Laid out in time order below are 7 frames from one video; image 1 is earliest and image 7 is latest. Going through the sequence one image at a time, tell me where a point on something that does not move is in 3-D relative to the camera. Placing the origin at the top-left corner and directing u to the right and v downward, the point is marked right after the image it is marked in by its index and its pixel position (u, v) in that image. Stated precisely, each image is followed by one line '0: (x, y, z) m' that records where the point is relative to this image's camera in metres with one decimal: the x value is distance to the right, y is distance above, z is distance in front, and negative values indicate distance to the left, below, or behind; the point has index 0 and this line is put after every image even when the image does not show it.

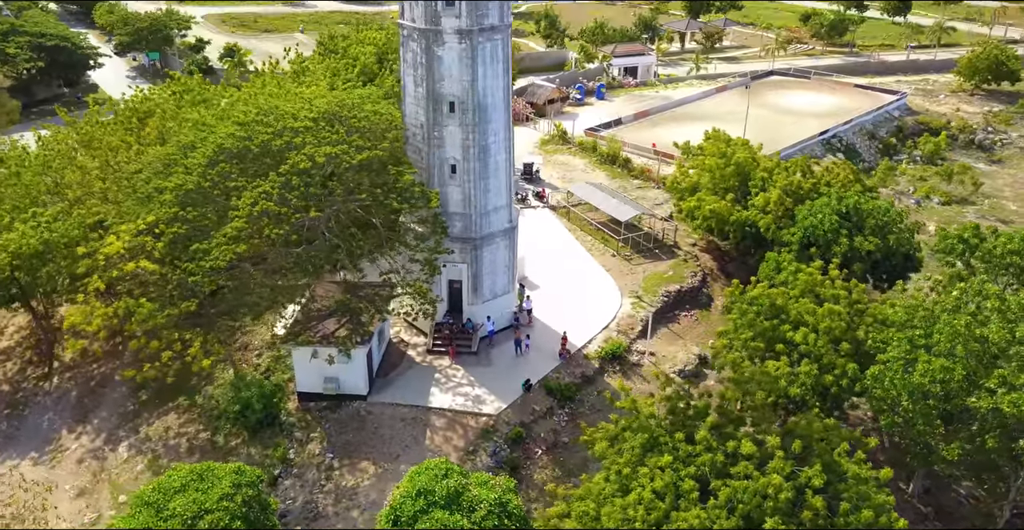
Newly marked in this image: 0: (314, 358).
0: (-4.6, -2.2, +19.2) m
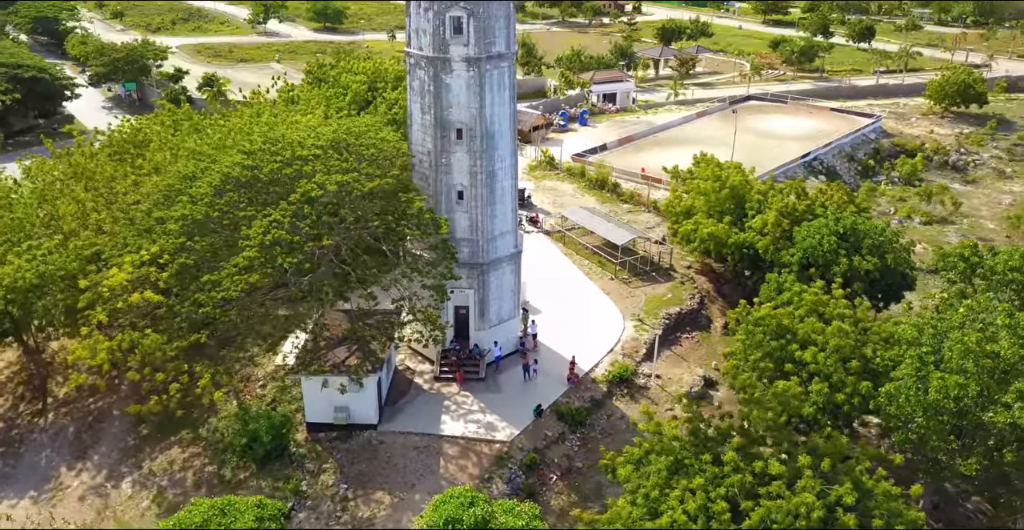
0: (-4.3, -2.8, +19.0) m
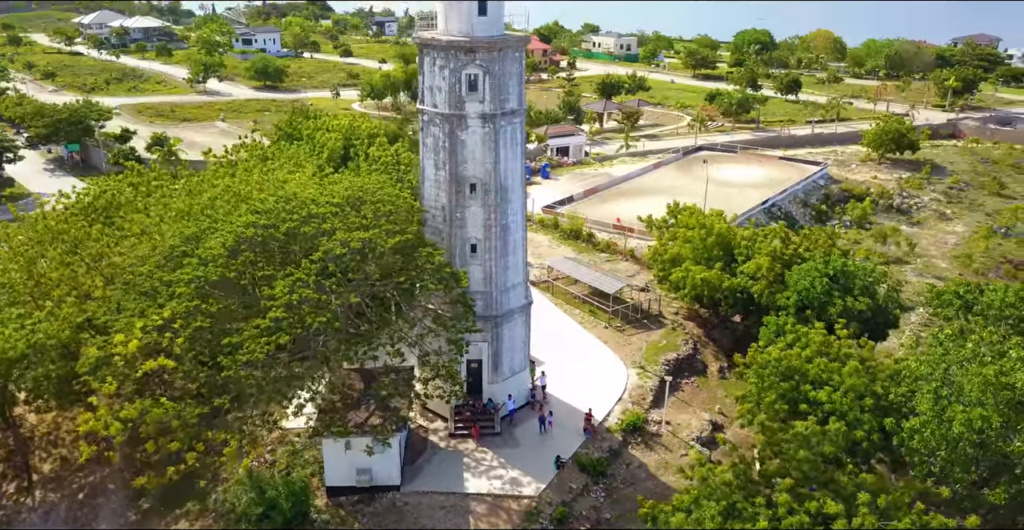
0: (-3.7, -4.2, +18.5) m
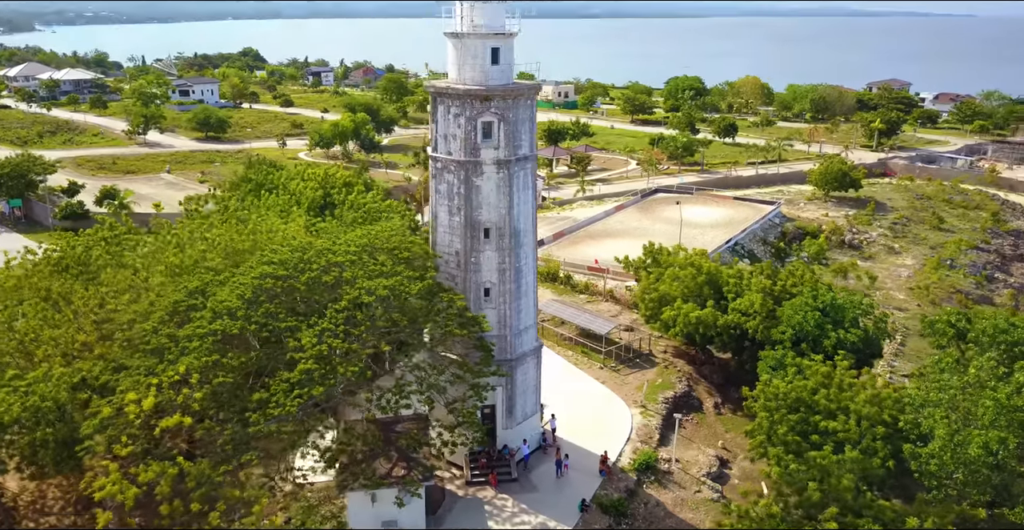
0: (-3.1, -5.2, +18.1) m
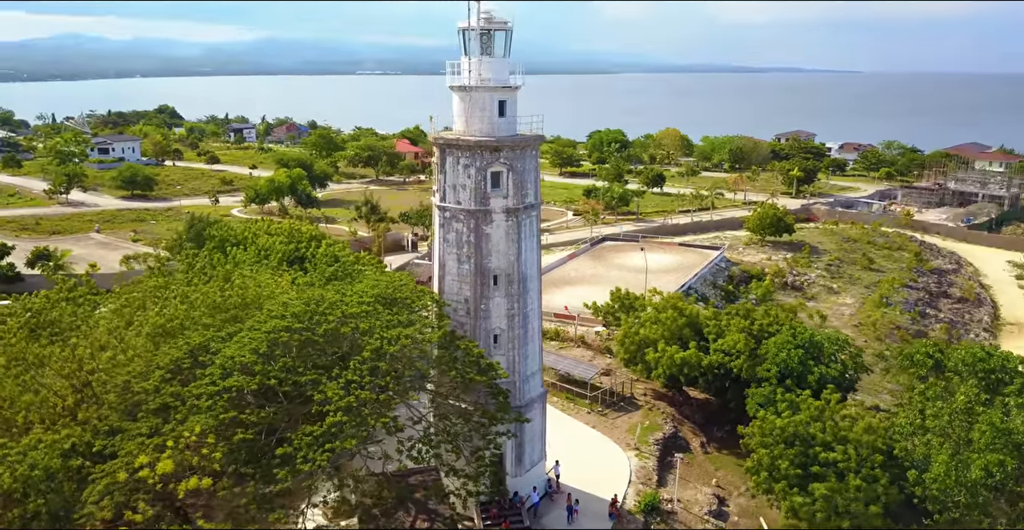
0: (-2.5, -6.3, +17.7) m
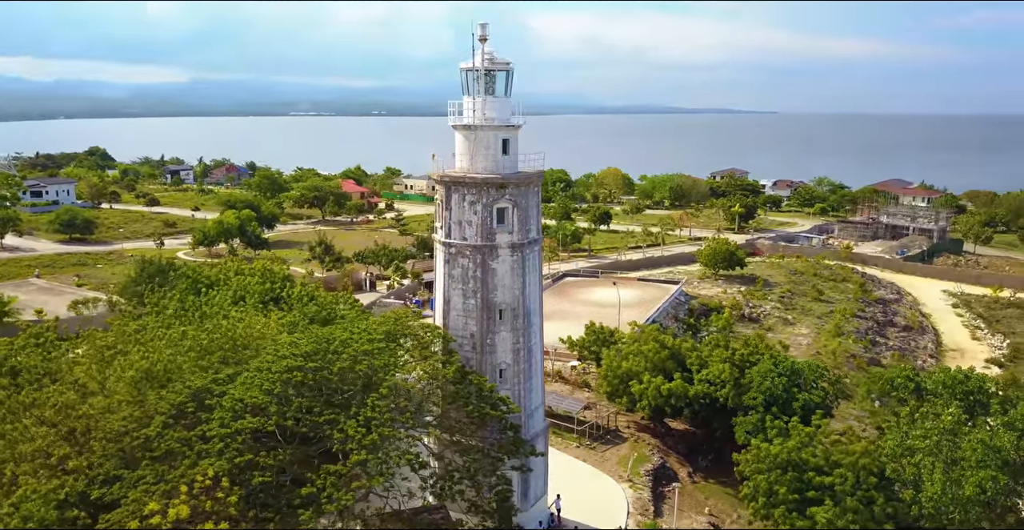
0: (-2.0, -7.1, +17.5) m
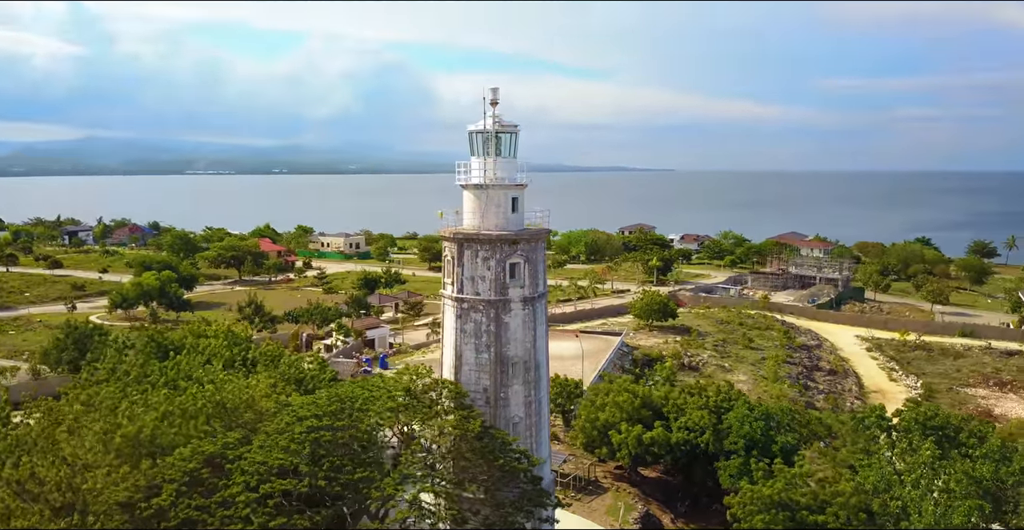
0: (-1.2, -8.3, +17.2) m
